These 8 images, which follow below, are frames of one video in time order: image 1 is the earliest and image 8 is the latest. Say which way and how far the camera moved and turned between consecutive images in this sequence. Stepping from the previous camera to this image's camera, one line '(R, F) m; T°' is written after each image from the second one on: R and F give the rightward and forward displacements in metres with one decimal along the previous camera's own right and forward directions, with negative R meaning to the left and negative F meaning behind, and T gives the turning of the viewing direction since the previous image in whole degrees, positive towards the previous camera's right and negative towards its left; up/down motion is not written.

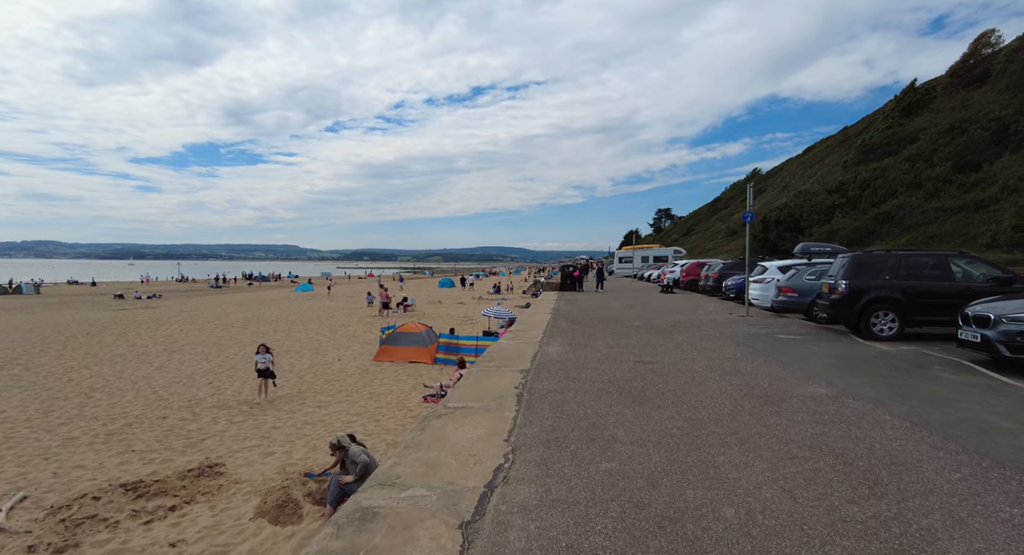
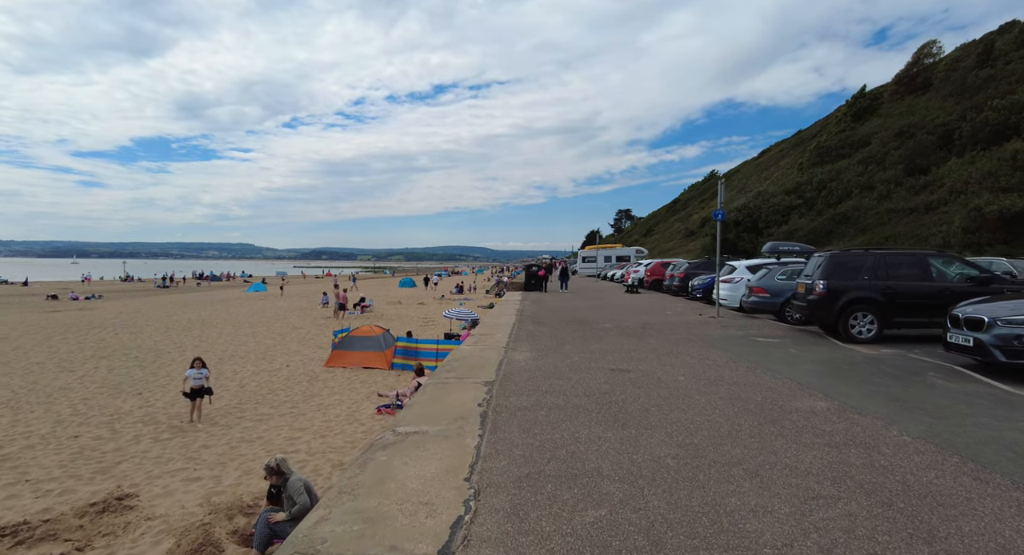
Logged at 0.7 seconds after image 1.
(0.0, +0.7) m; +4°
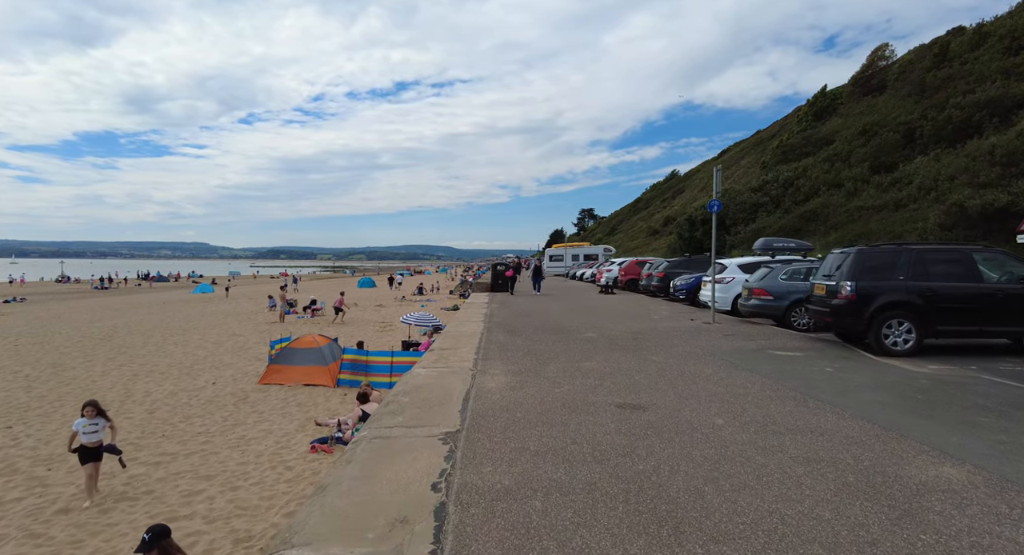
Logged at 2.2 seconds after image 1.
(-0.1, +1.7) m; +4°
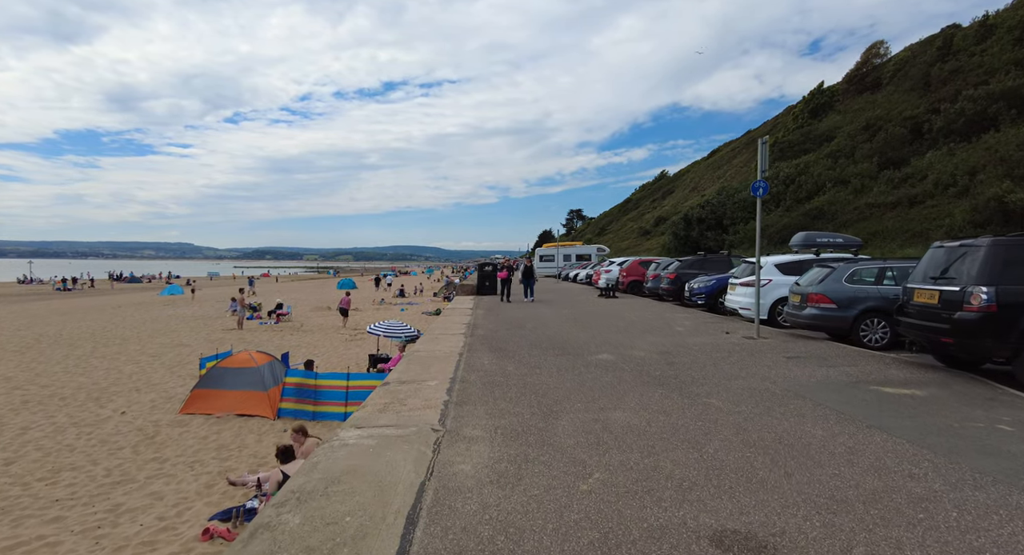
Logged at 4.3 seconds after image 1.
(0.0, +2.4) m; +1°
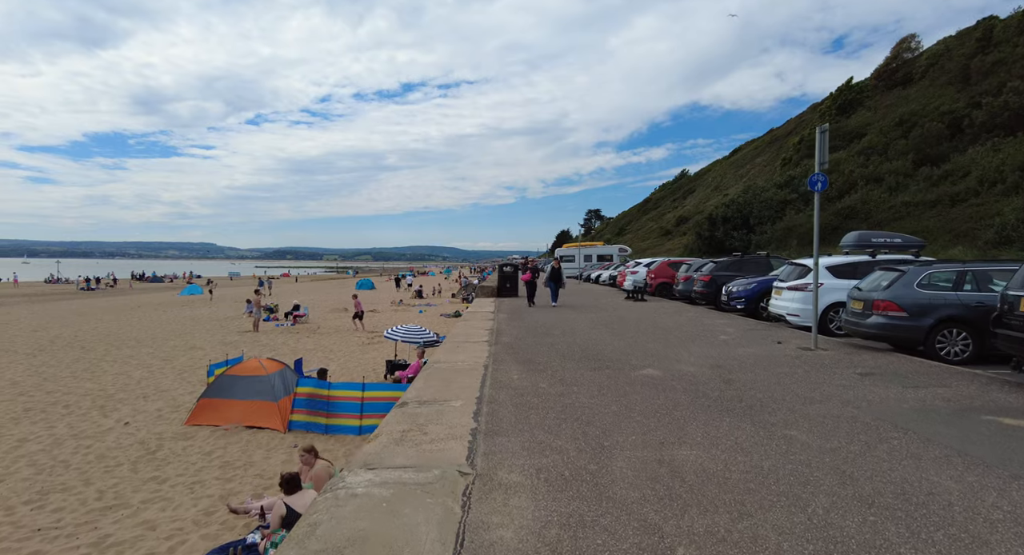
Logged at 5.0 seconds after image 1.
(-0.2, +0.8) m; -2°
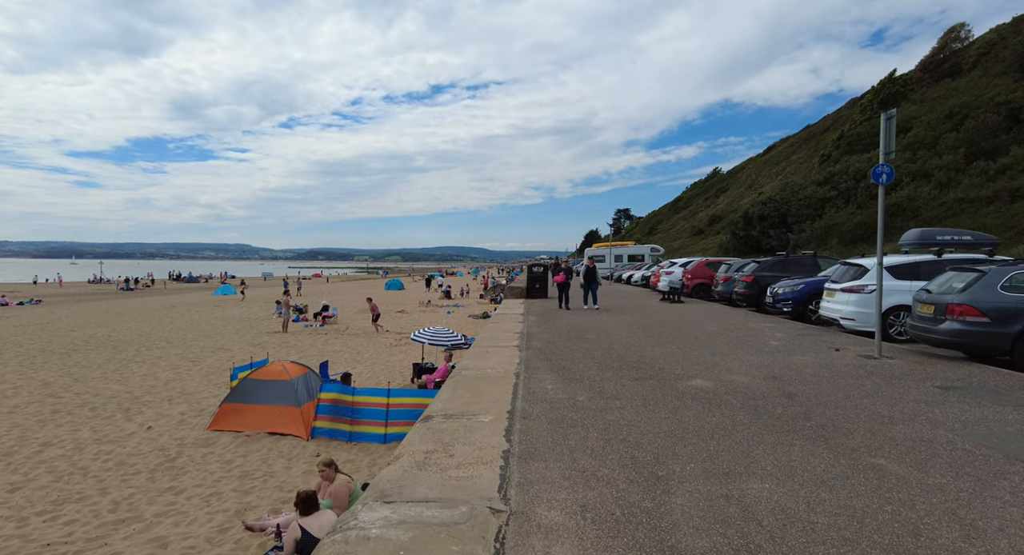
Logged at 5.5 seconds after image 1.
(-0.1, +0.5) m; -3°
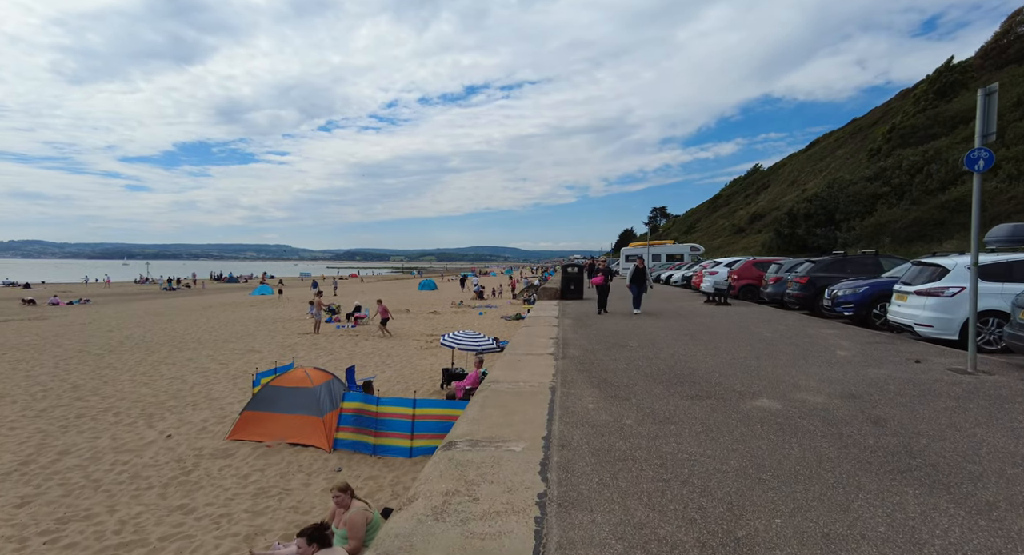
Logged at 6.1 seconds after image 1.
(0.0, +0.7) m; -4°
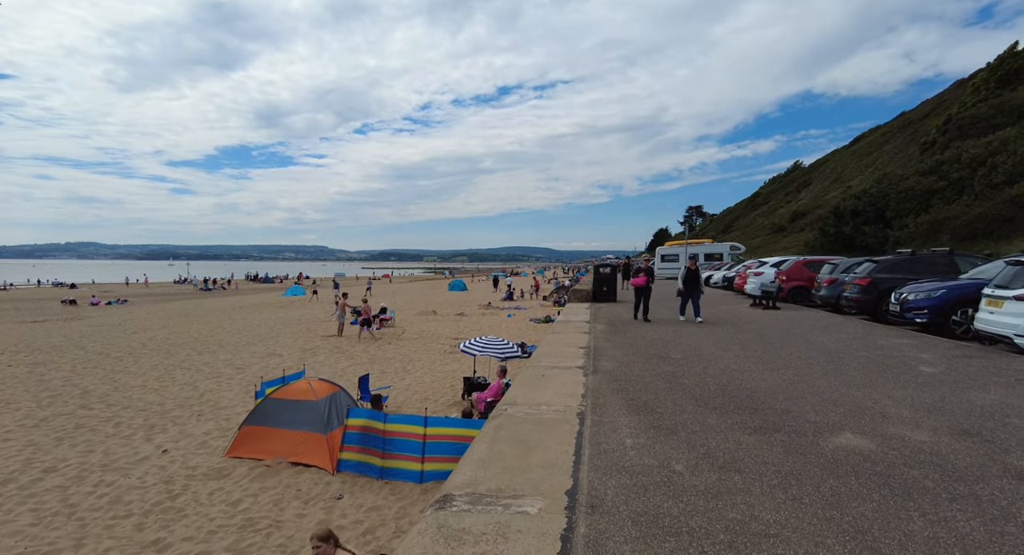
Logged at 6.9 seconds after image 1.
(+0.1, +0.9) m; -4°
